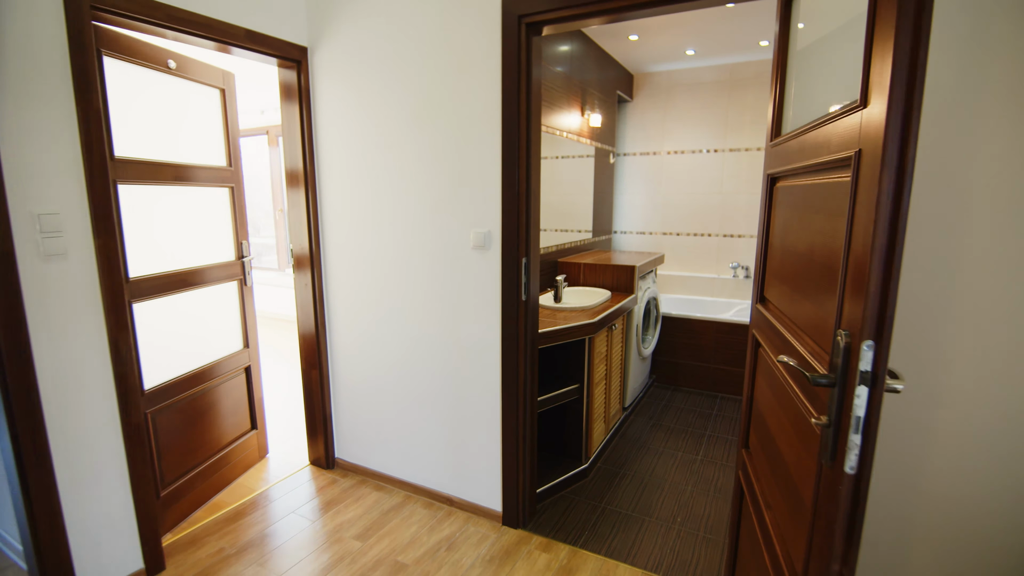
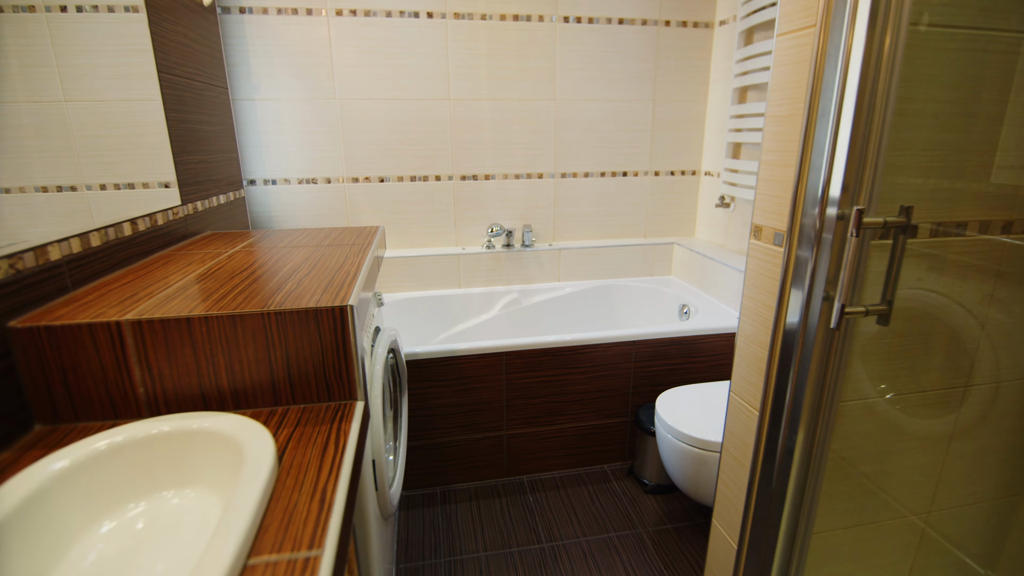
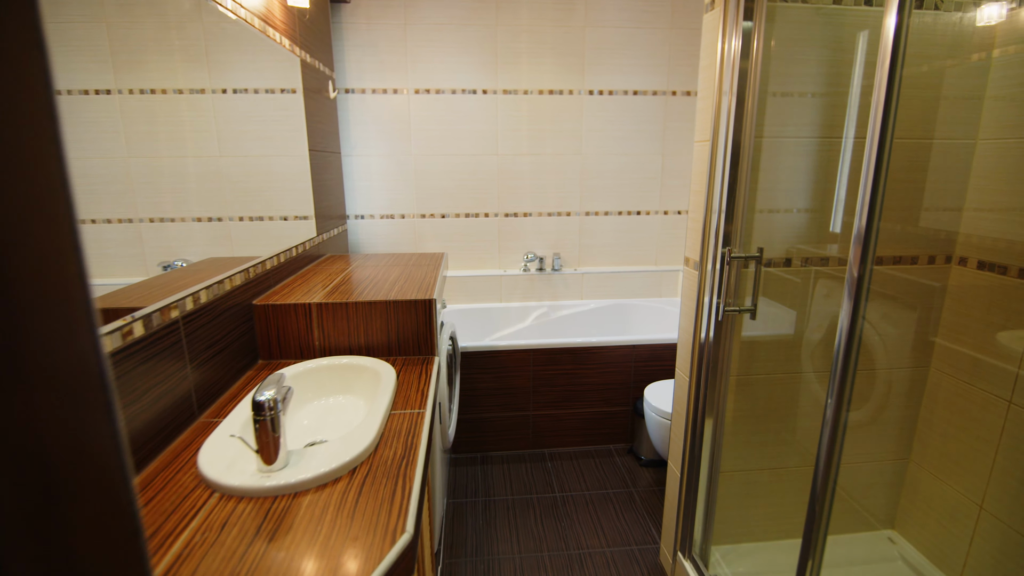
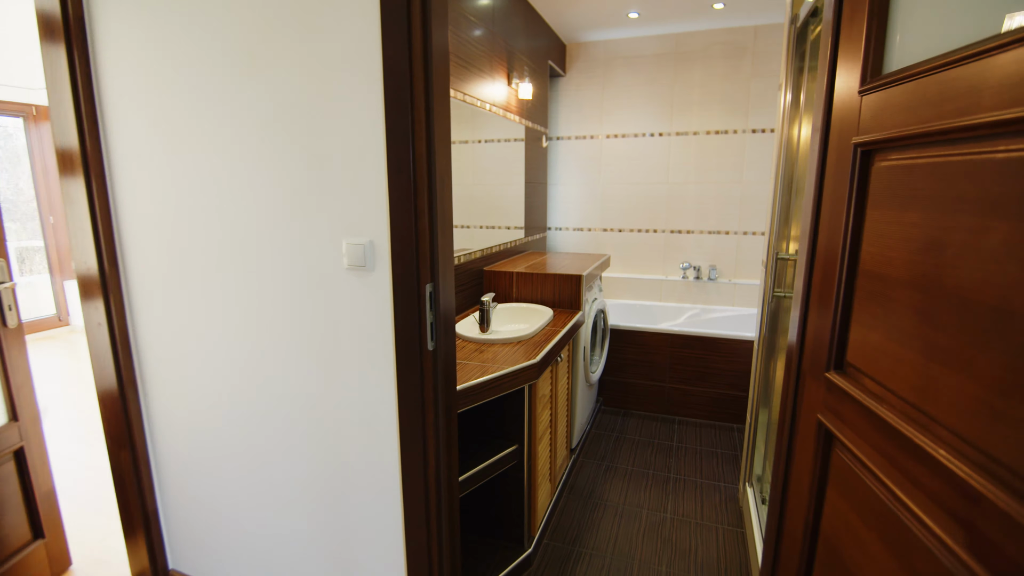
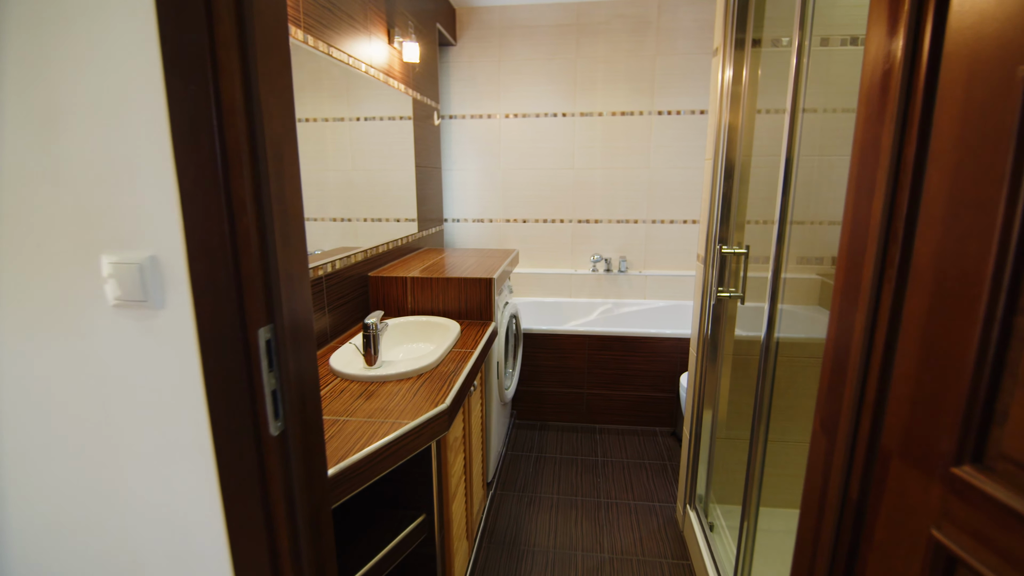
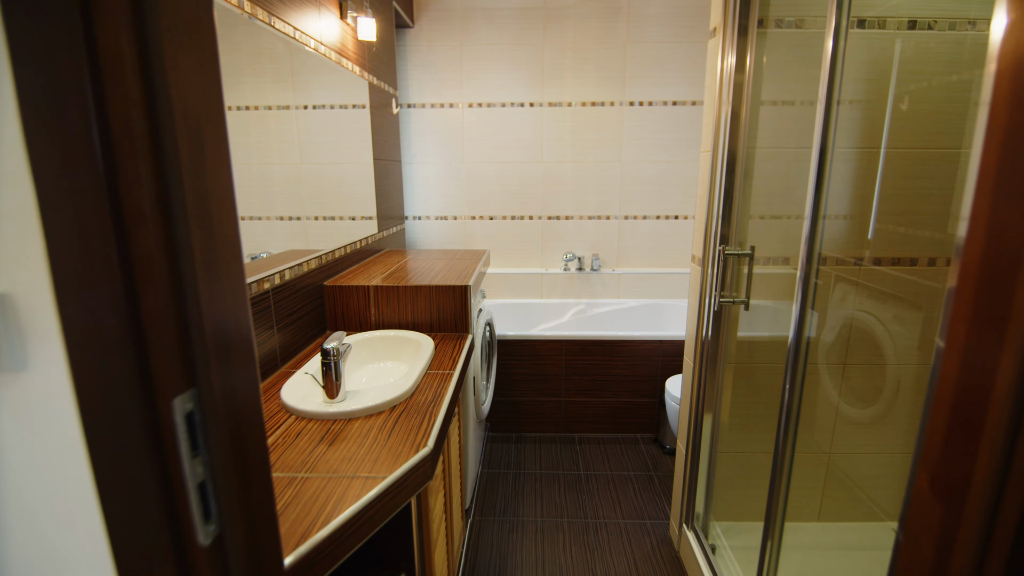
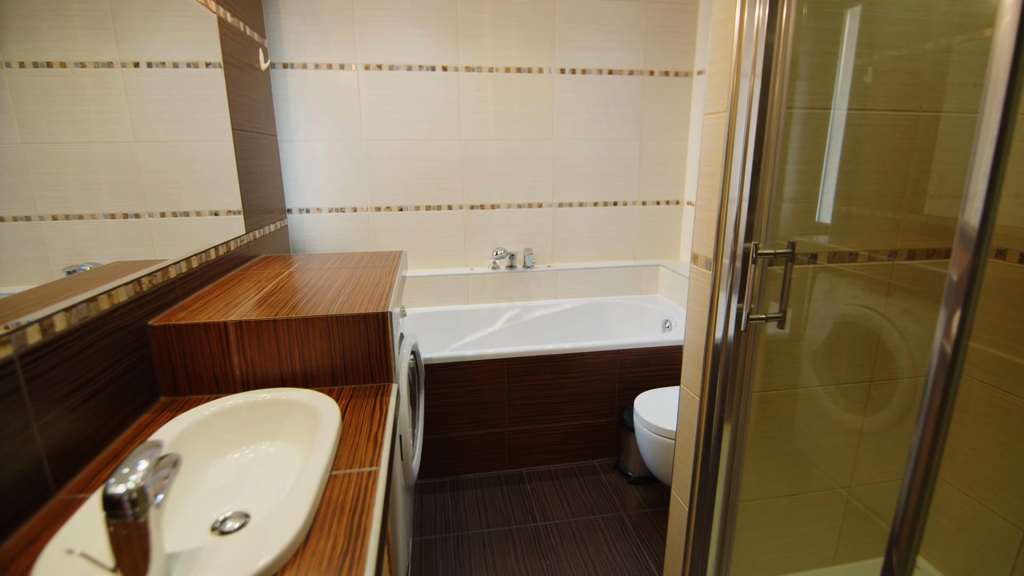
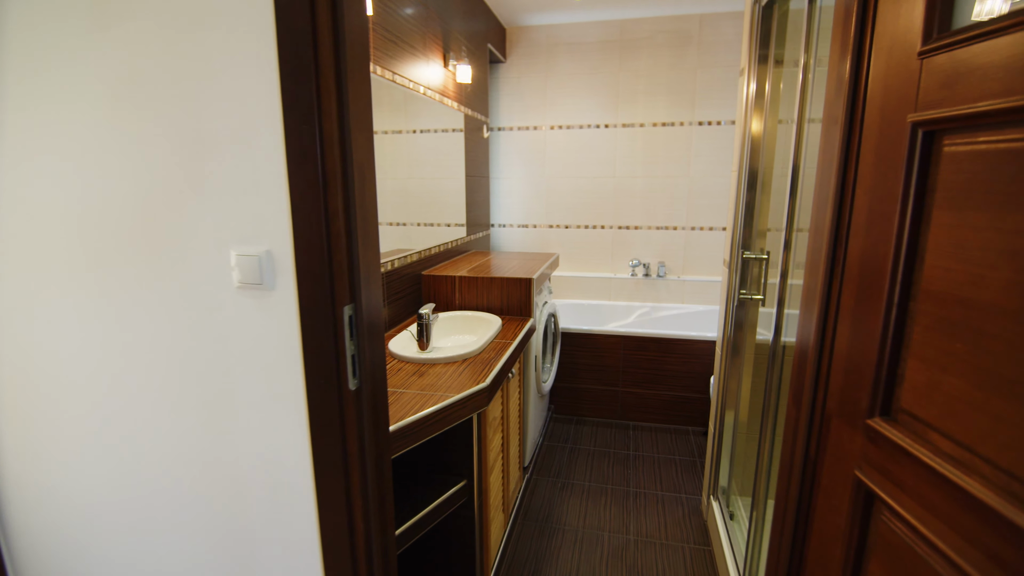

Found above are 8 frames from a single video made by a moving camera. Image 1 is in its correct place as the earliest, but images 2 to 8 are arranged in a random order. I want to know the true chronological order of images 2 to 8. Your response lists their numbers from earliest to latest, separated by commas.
4, 8, 5, 6, 3, 7, 2
